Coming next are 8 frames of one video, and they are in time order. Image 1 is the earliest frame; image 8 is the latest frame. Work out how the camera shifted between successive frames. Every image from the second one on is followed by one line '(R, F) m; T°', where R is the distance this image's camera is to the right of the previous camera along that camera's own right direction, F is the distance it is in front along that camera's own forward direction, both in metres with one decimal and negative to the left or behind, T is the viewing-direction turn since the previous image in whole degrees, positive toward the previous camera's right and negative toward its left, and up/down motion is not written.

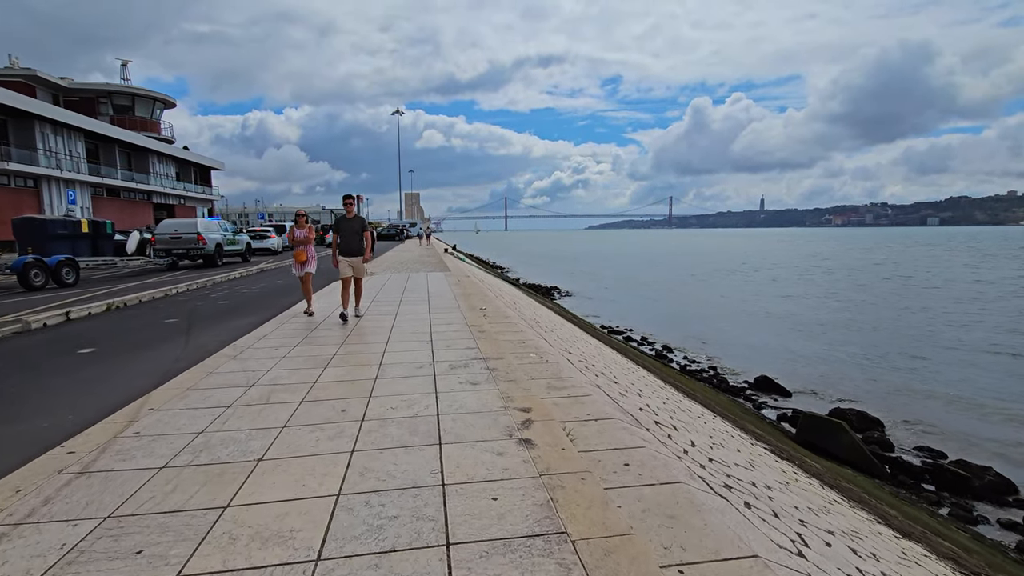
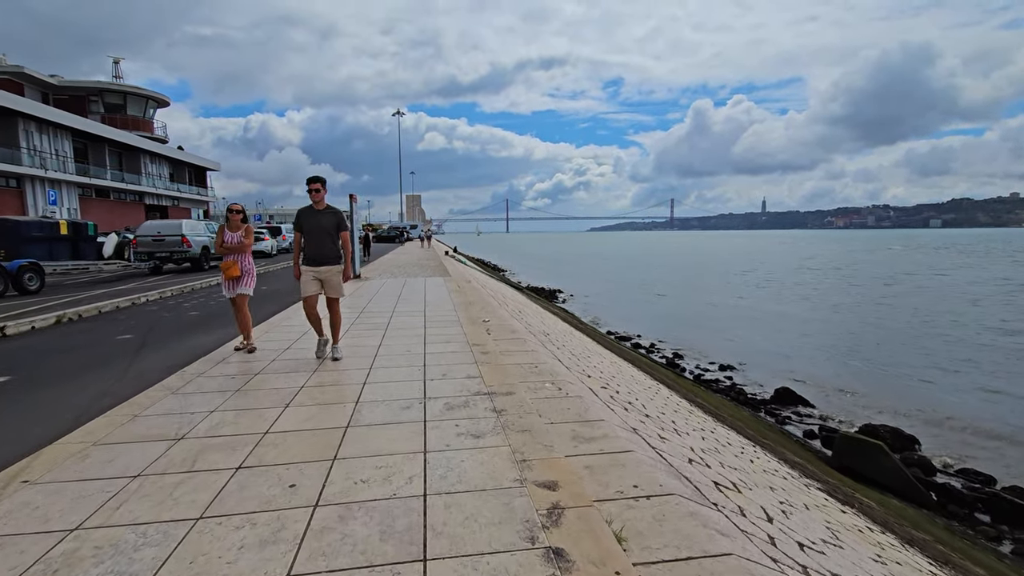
(-0.1, +1.1) m; 0°
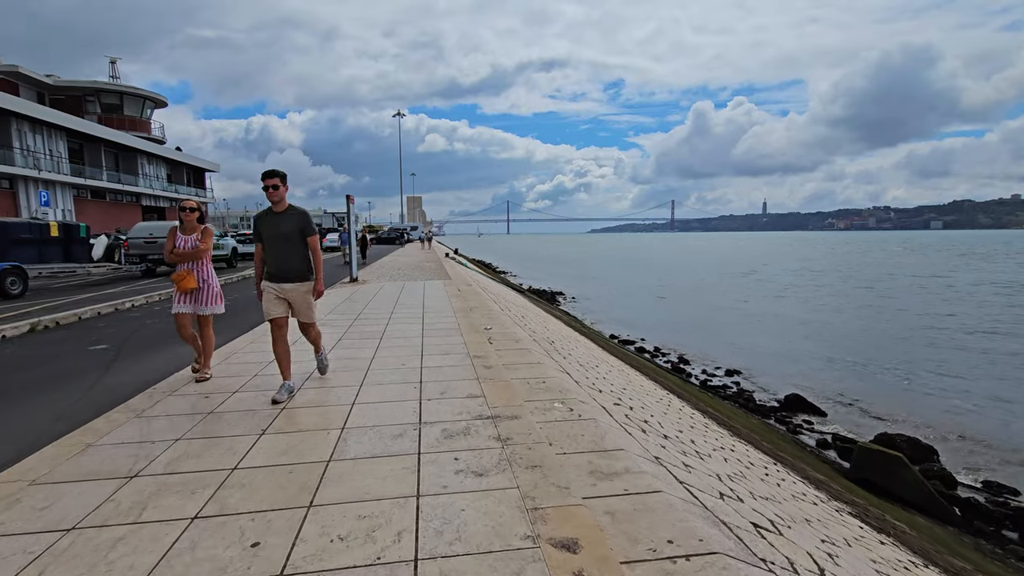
(0.0, +0.5) m; 0°
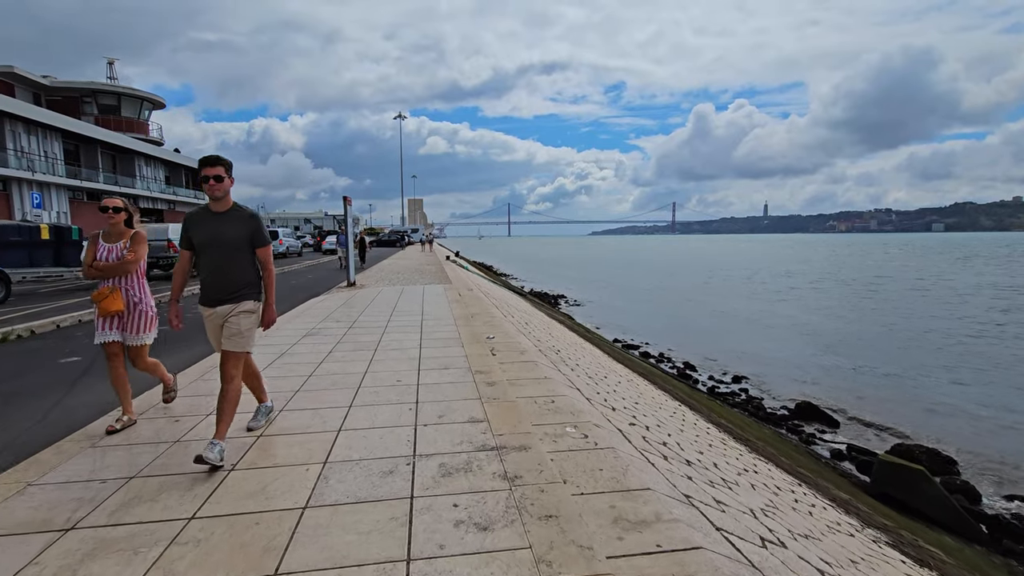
(0.0, +0.5) m; 0°
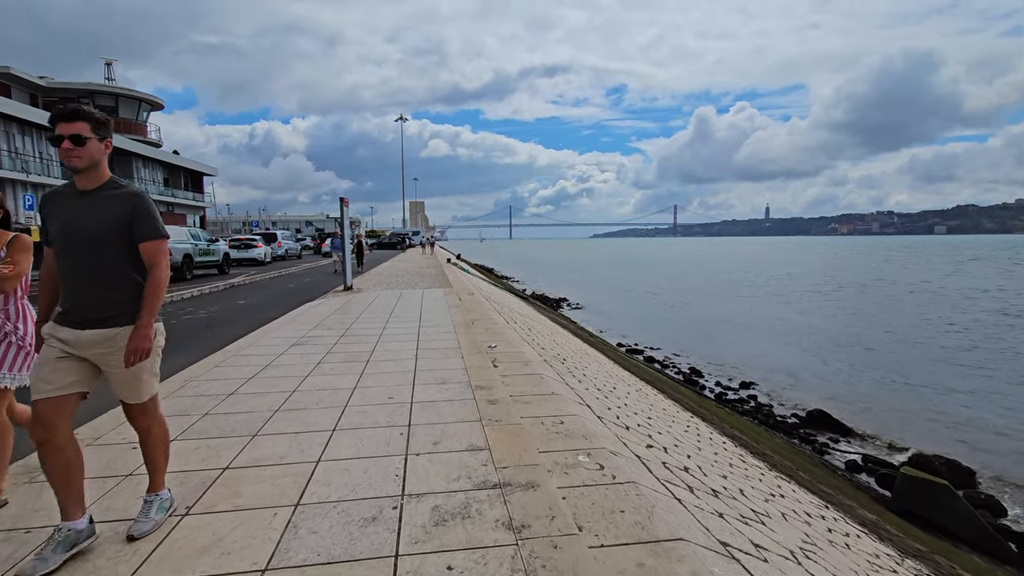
(0.0, +0.5) m; 0°
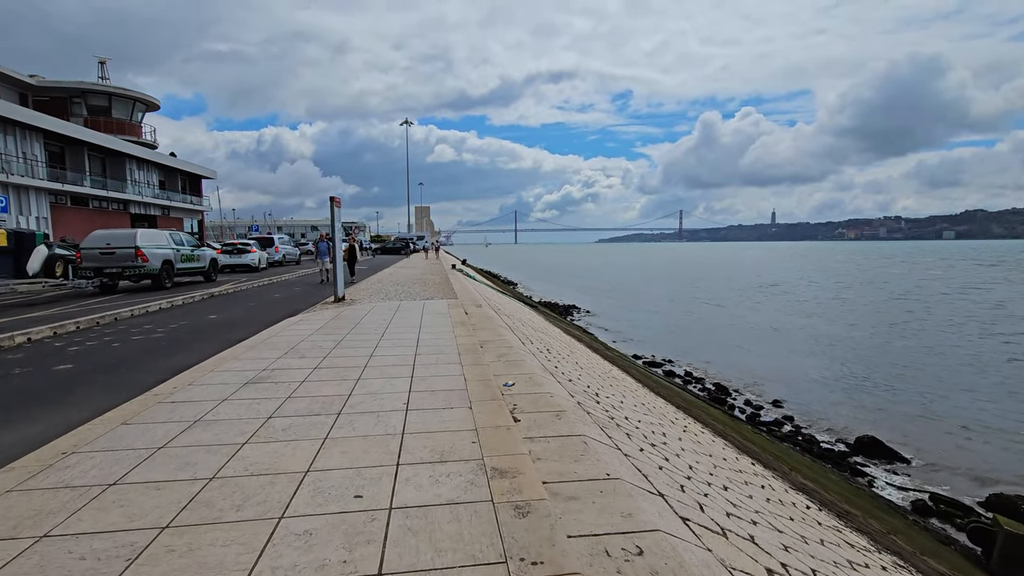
(-0.2, +1.6) m; -1°
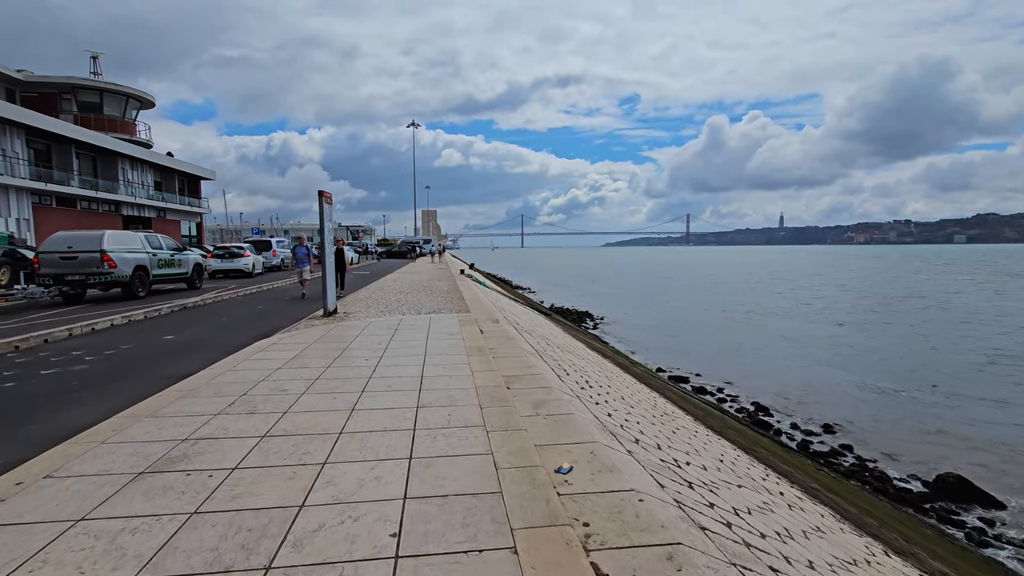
(-0.3, +2.0) m; -1°
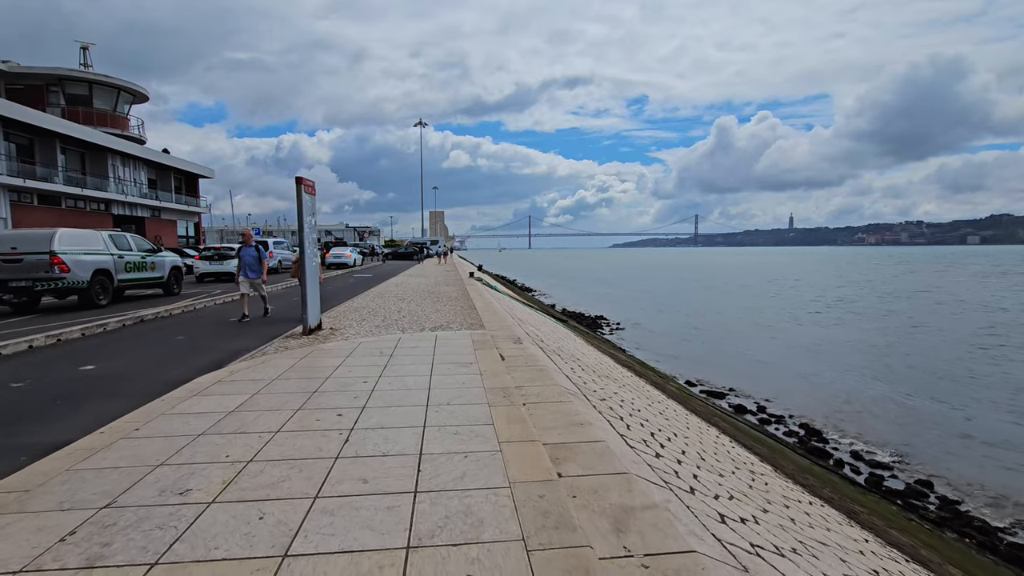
(-0.3, +2.1) m; -1°
